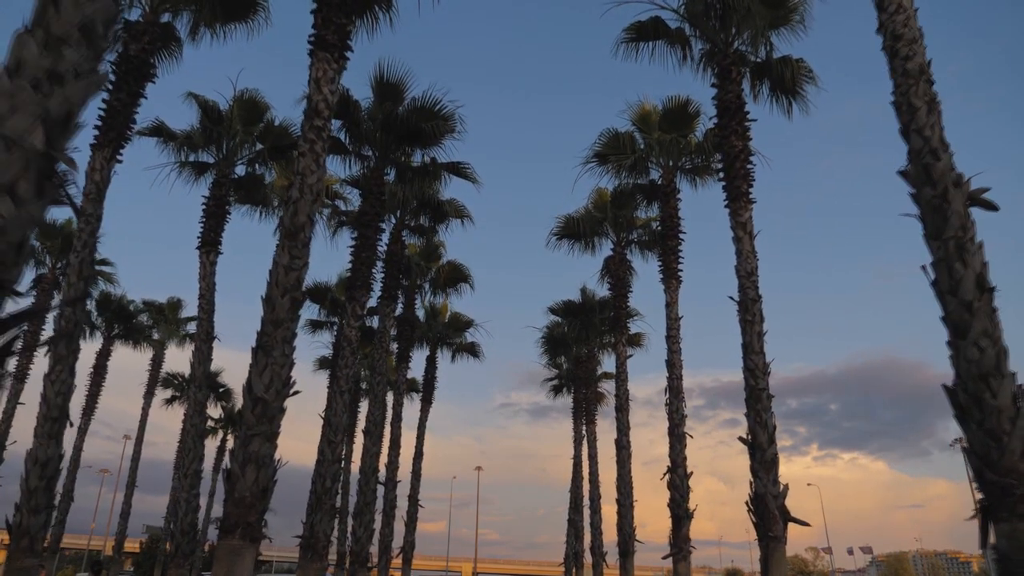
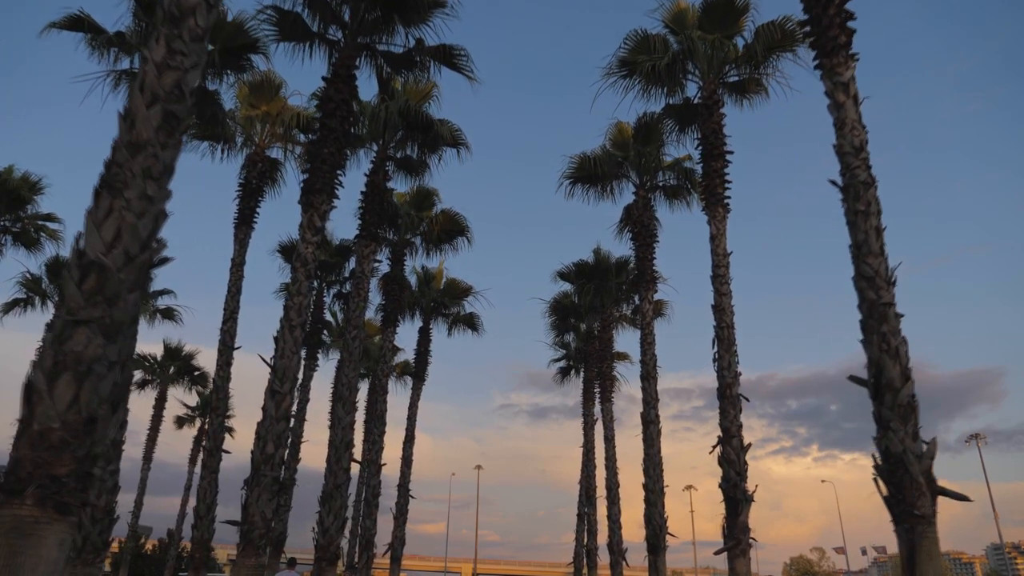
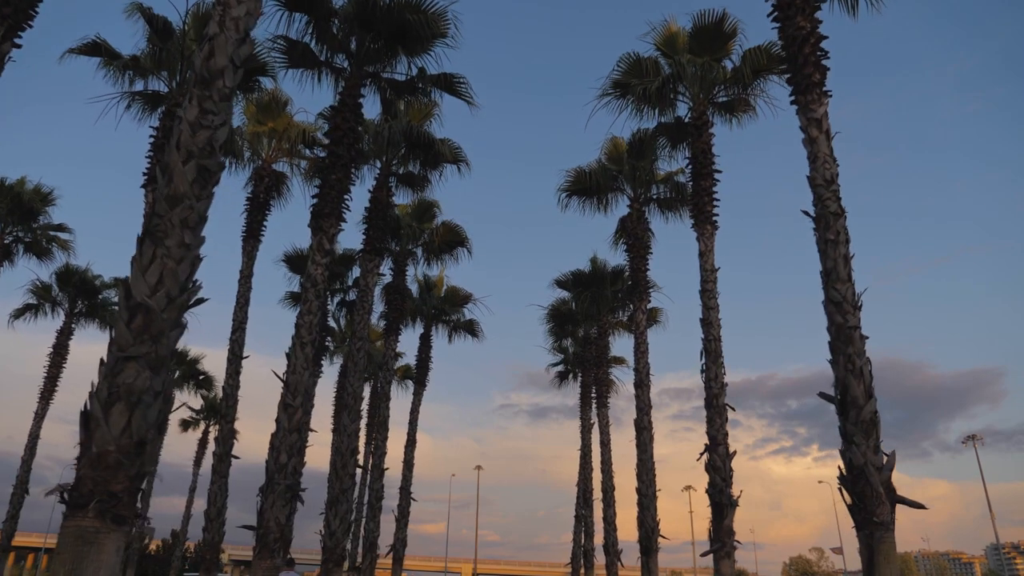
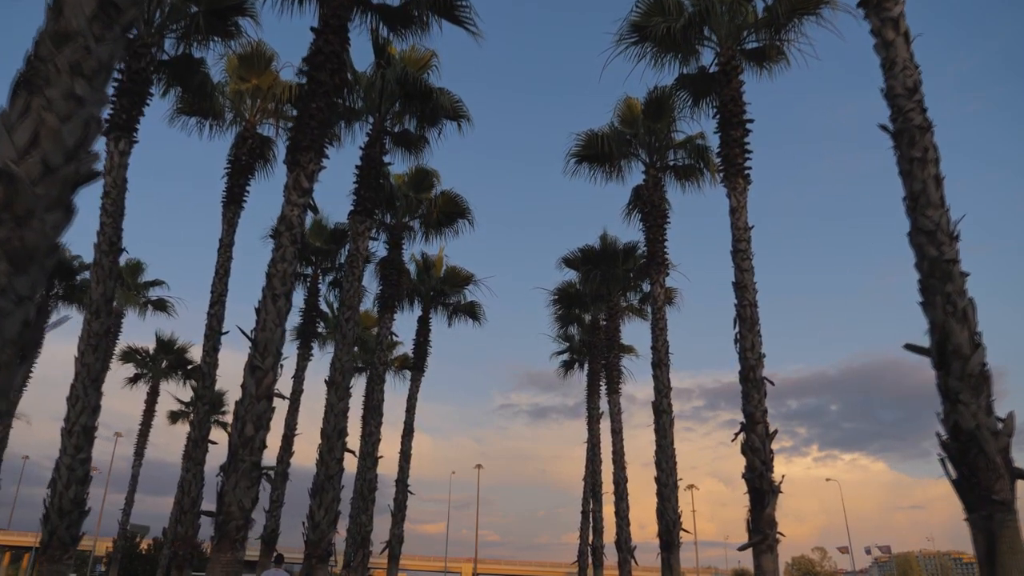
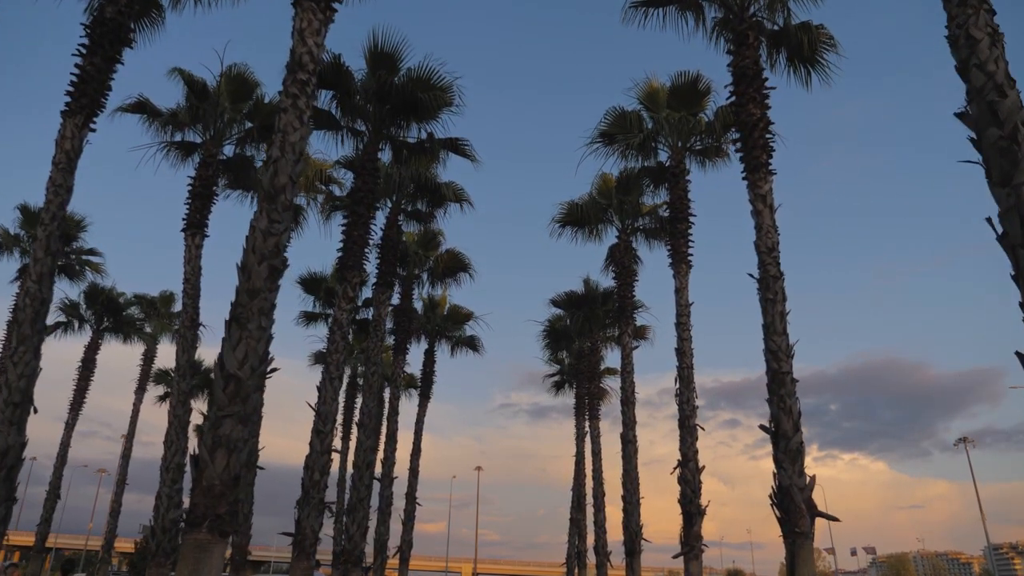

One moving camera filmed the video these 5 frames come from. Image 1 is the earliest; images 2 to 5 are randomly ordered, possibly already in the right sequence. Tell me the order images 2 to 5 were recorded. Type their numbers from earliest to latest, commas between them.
5, 3, 2, 4
